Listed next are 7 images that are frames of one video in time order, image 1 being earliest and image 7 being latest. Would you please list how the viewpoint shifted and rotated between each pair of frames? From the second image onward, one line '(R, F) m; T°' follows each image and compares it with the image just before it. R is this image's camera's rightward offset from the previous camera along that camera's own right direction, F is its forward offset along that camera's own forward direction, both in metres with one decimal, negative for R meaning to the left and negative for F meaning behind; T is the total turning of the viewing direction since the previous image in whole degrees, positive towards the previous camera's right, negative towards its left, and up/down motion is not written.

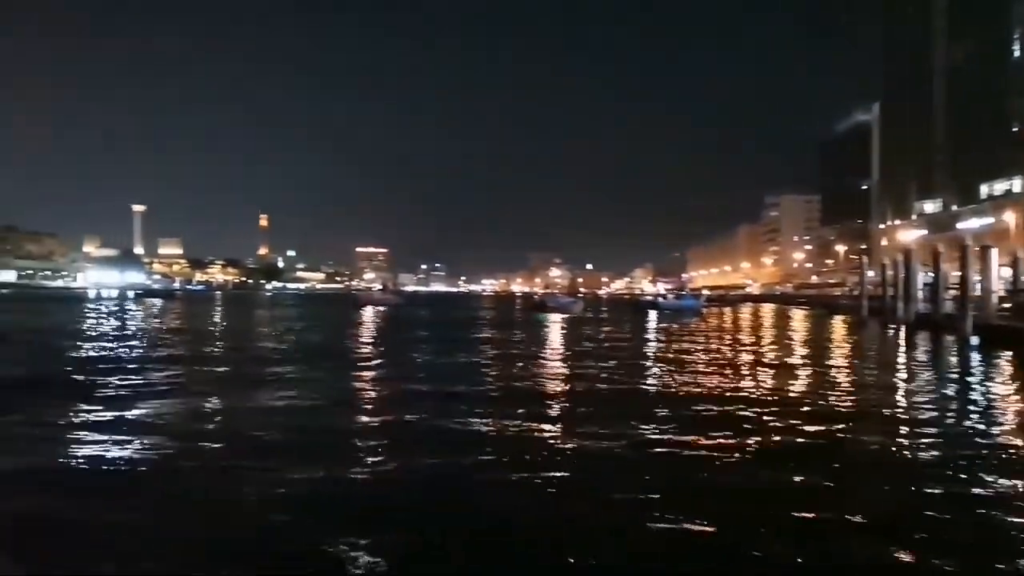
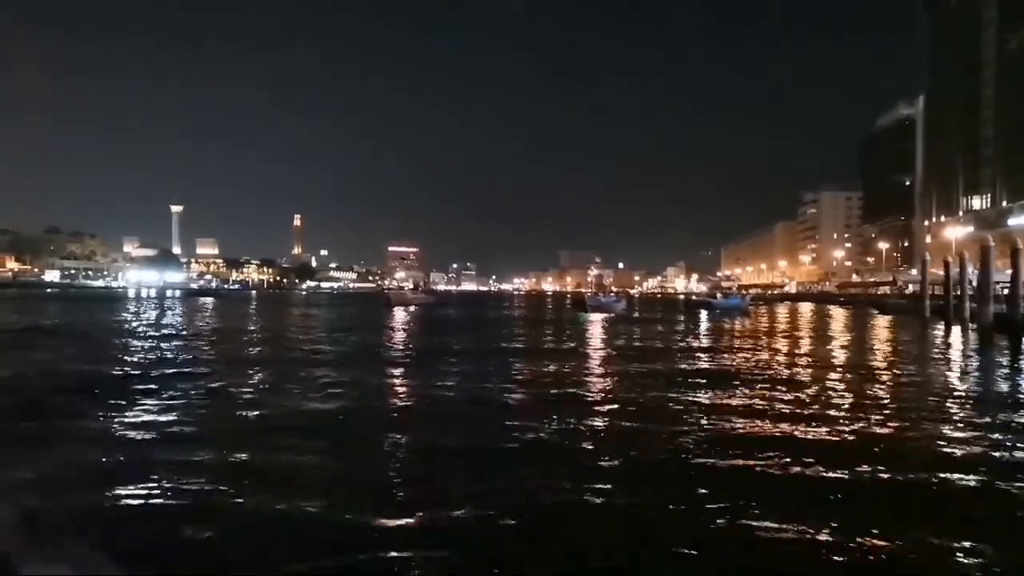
(-0.3, +0.4) m; -2°
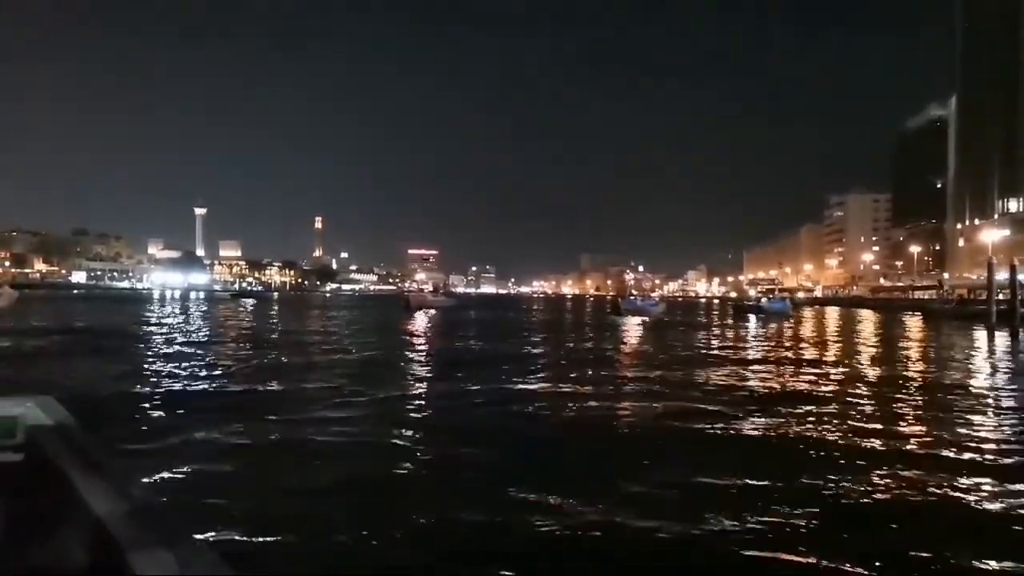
(-0.5, +0.5) m; -1°
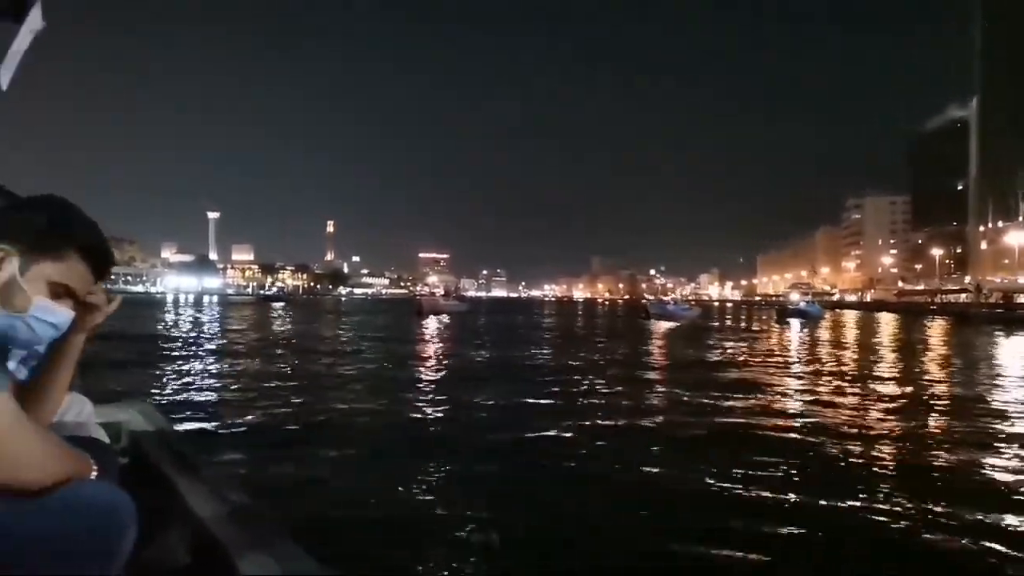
(-0.4, +0.7) m; -1°
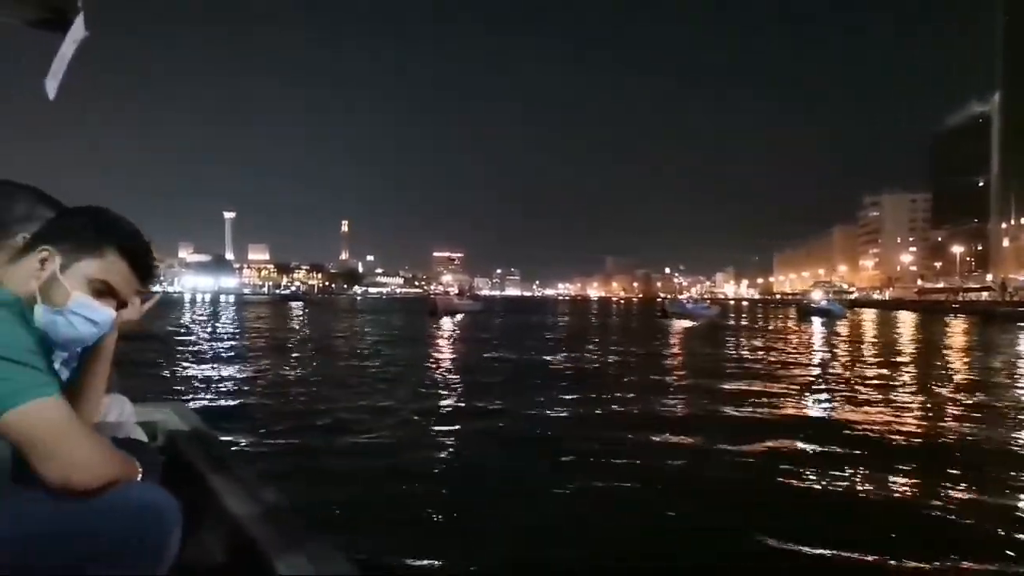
(-0.2, +0.2) m; -1°
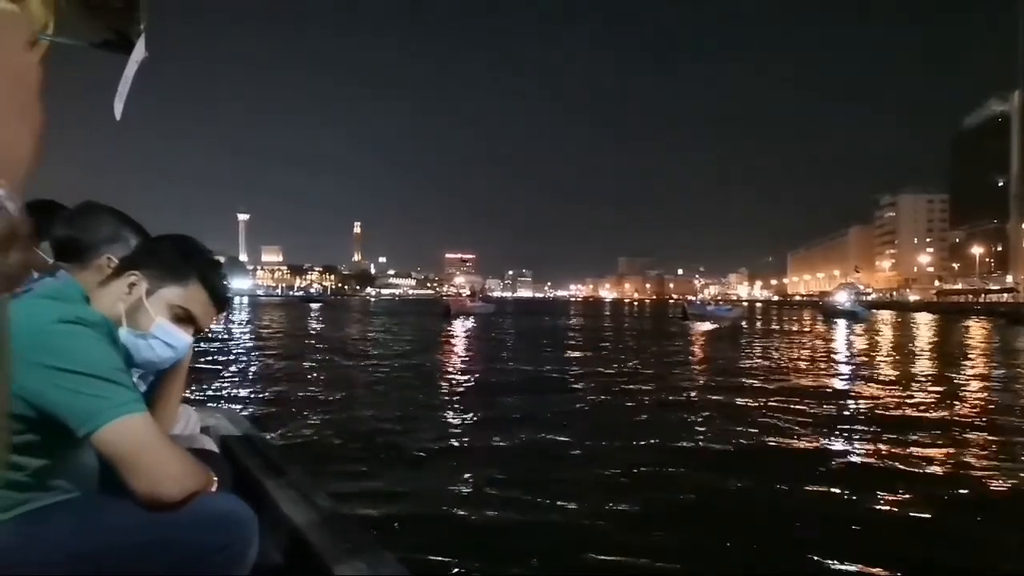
(-0.2, +0.3) m; -1°
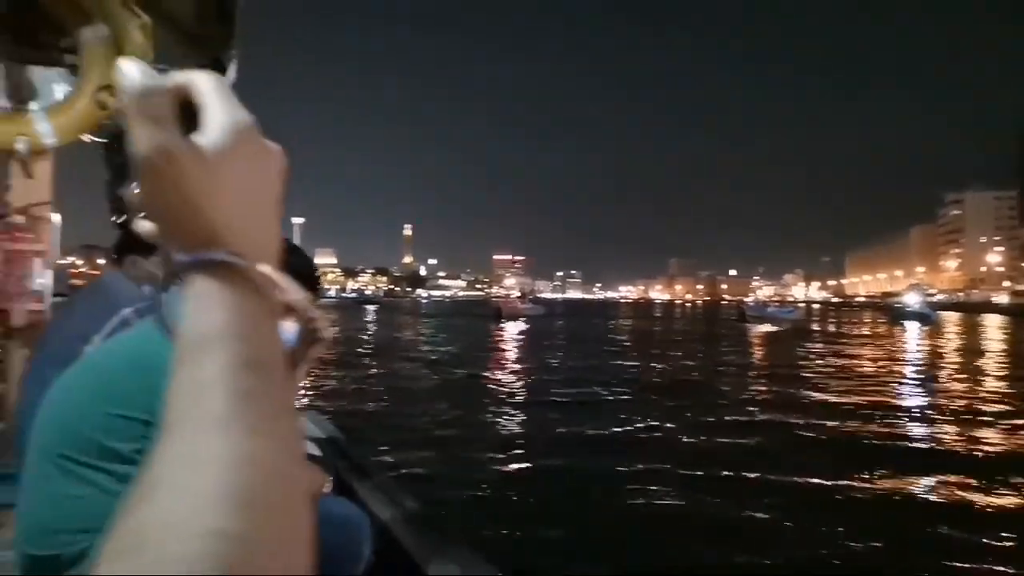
(-0.2, +0.9) m; -3°
